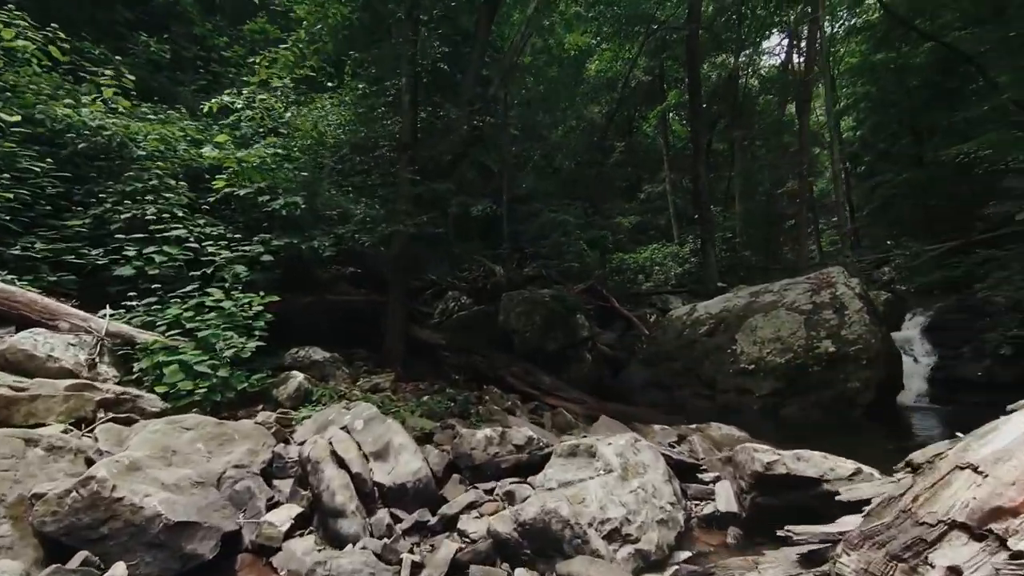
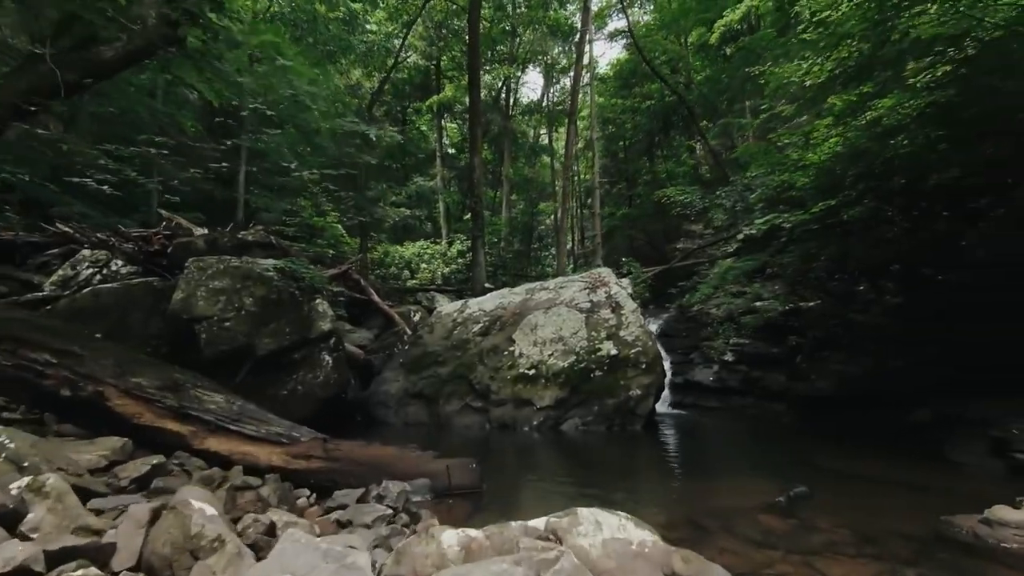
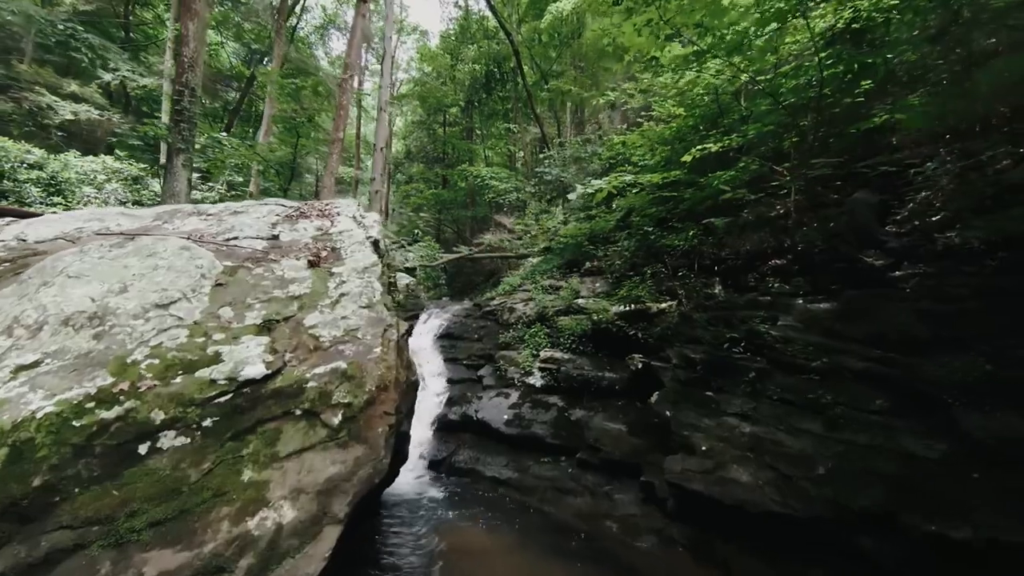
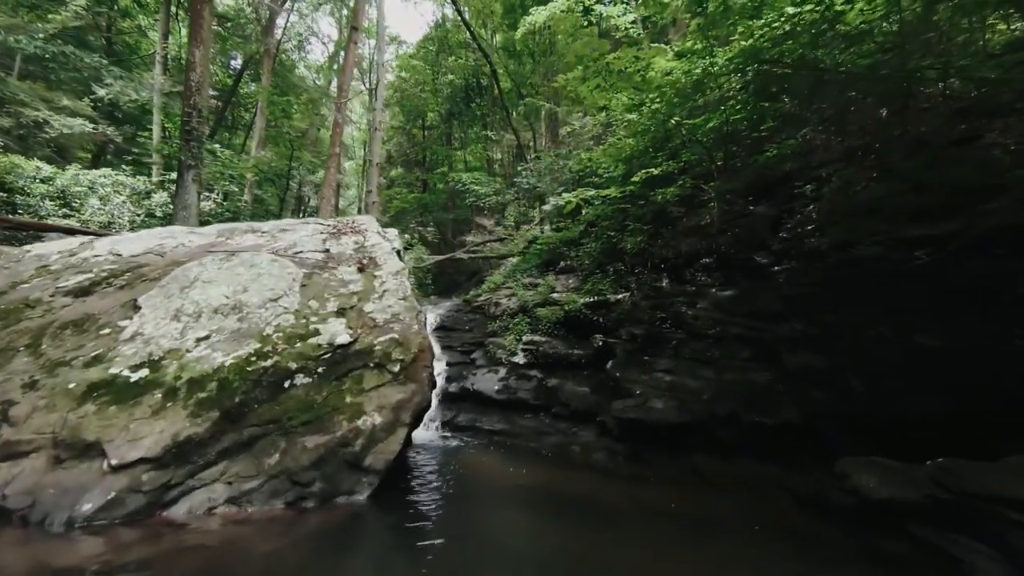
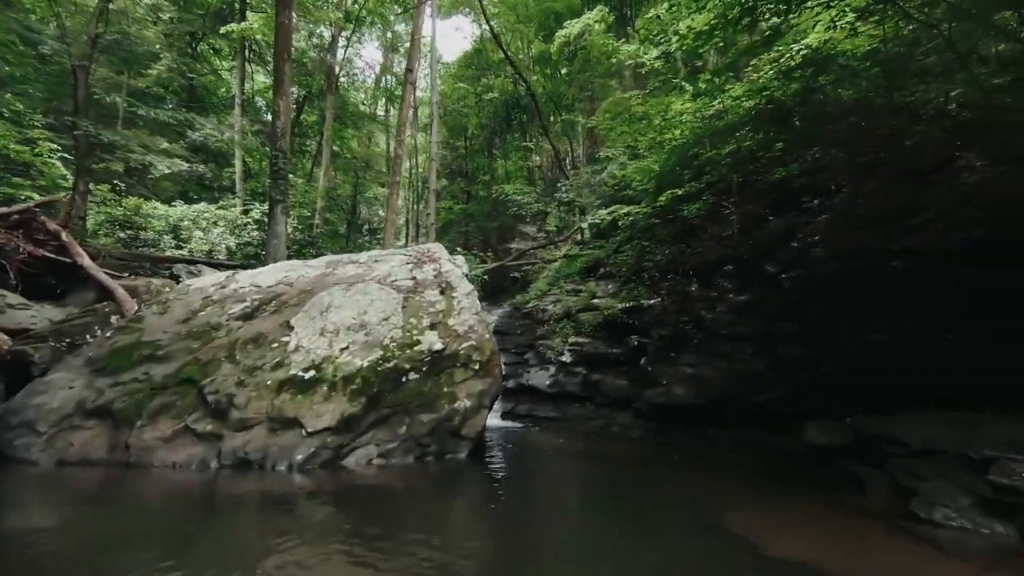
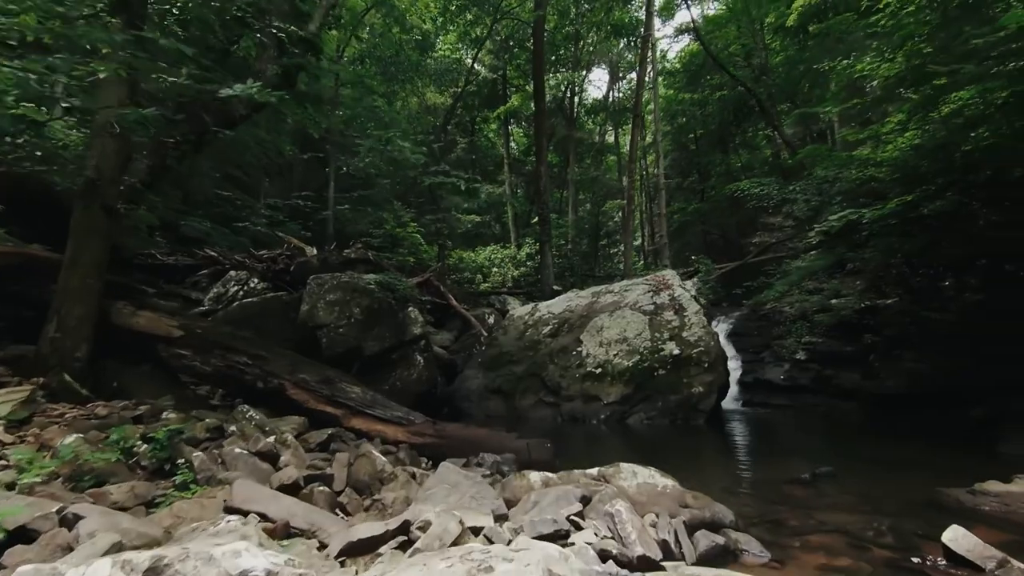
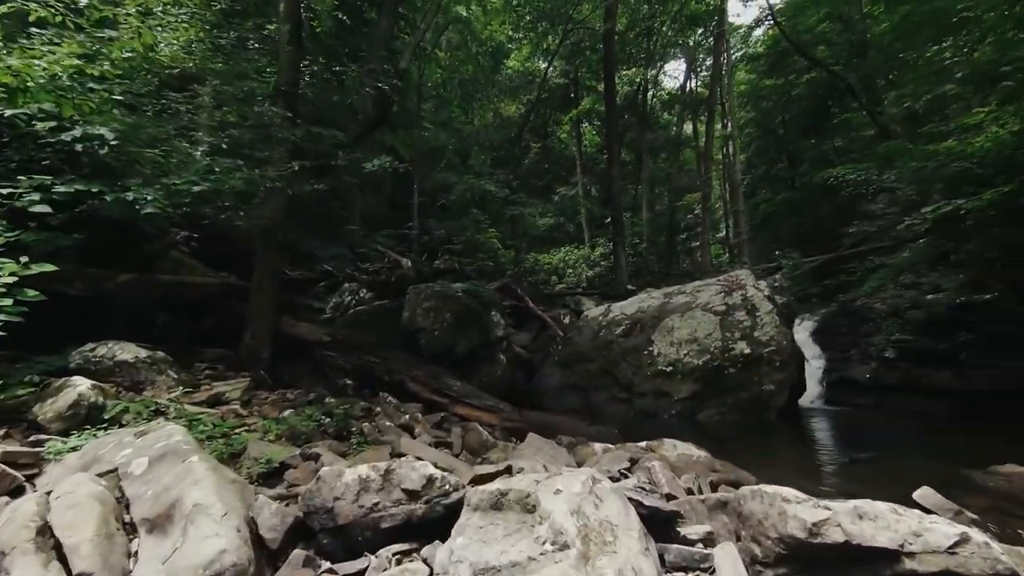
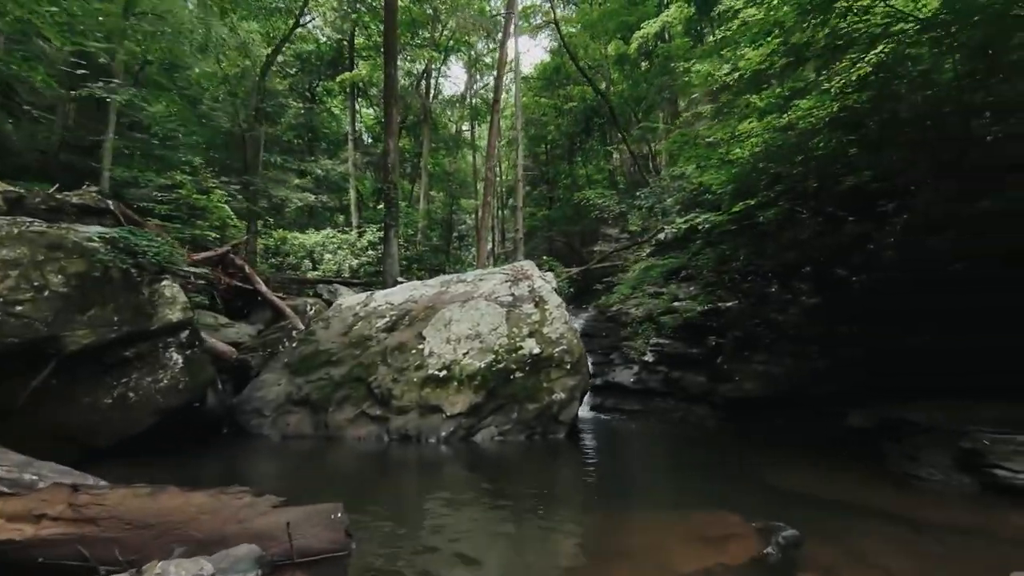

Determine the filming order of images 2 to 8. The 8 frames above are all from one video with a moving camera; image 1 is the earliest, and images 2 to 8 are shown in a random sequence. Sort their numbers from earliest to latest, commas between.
7, 6, 2, 8, 5, 4, 3
